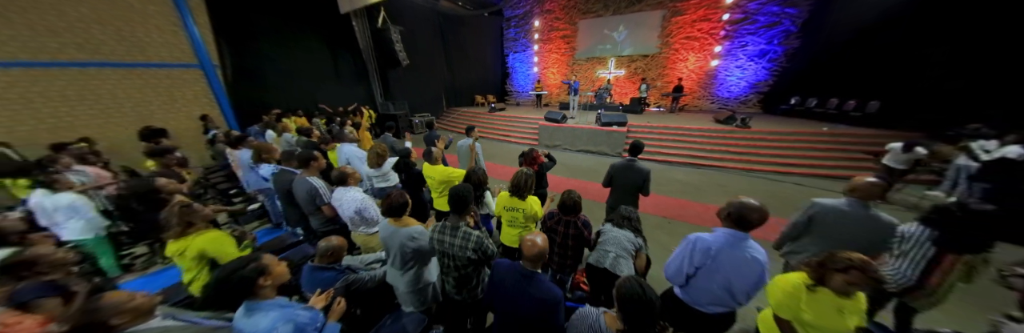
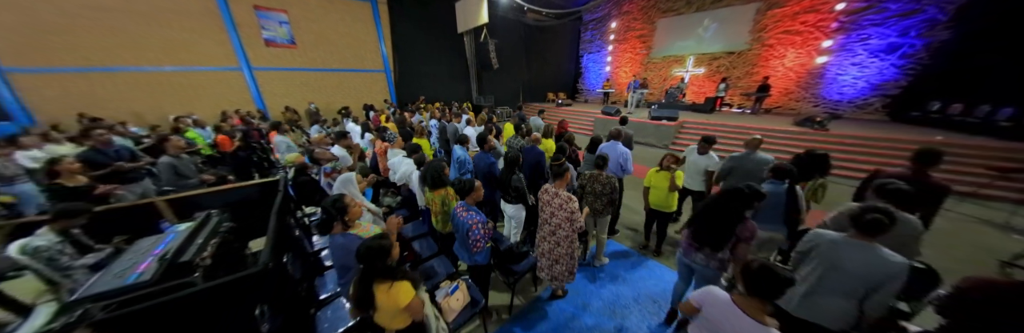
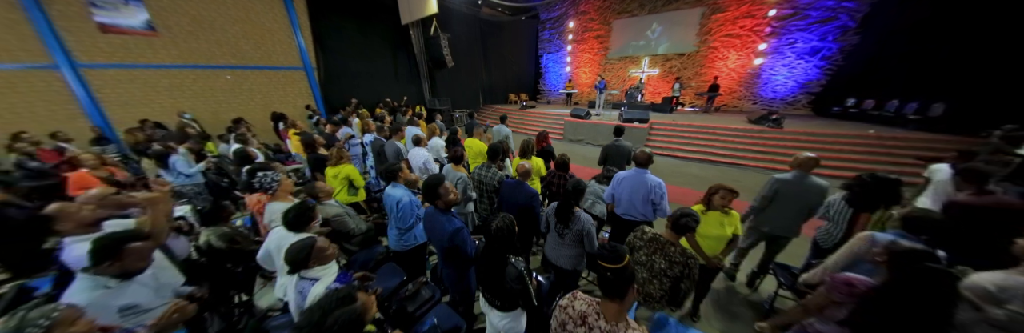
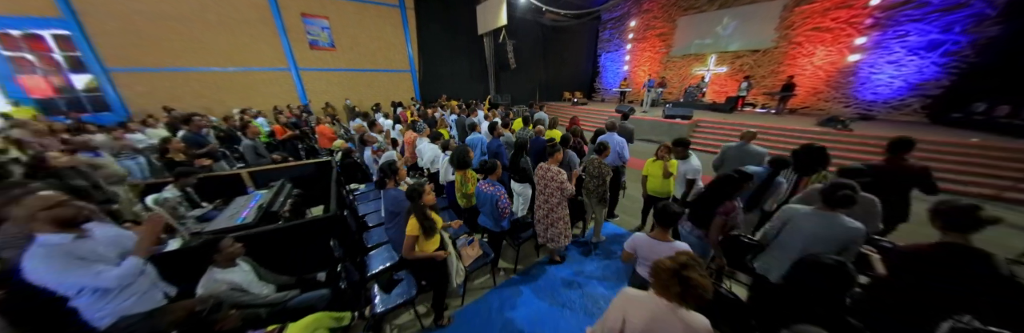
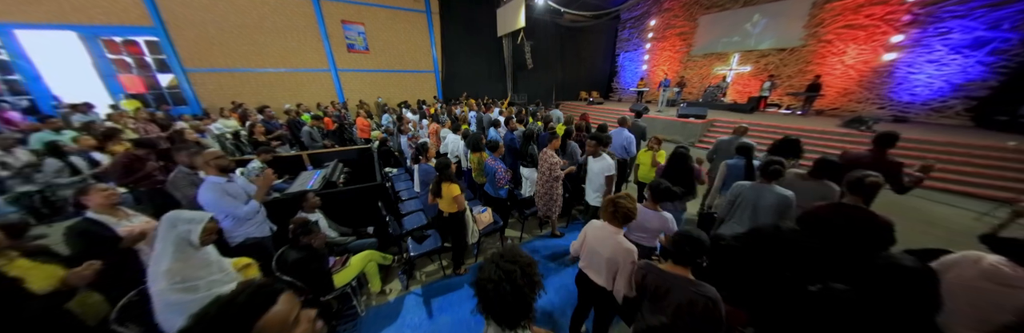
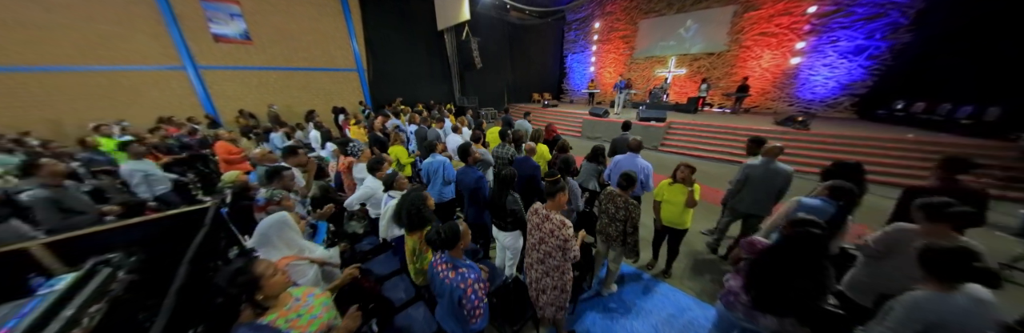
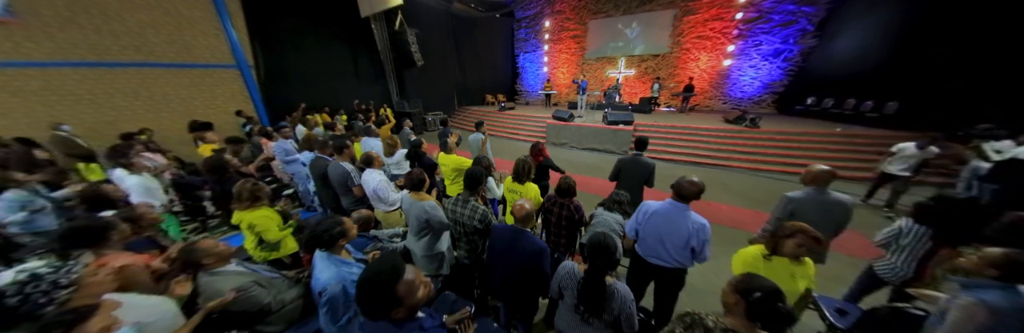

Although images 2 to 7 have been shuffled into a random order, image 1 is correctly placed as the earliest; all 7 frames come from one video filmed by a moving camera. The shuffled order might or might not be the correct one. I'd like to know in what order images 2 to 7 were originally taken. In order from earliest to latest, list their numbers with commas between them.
7, 3, 6, 2, 4, 5
